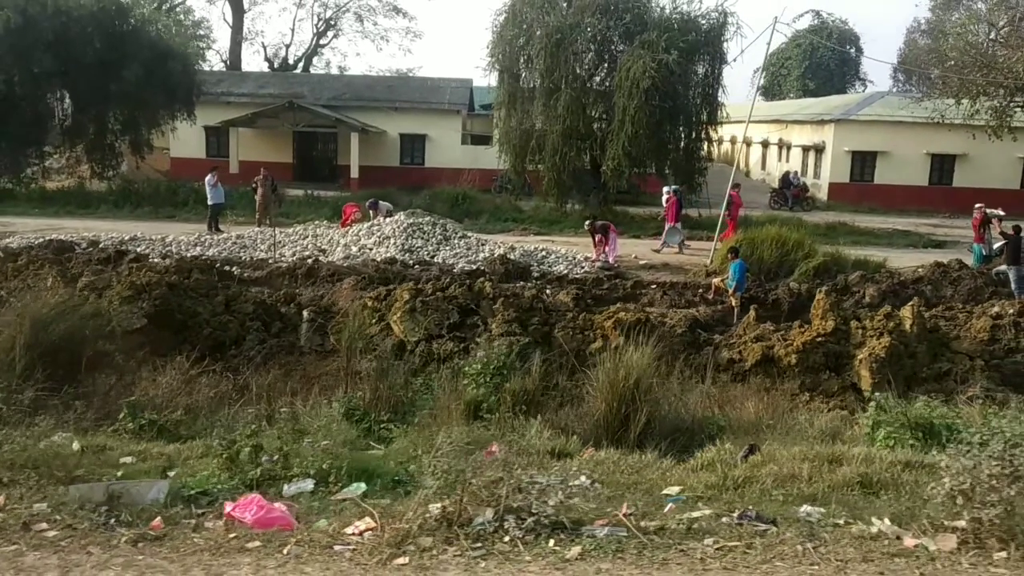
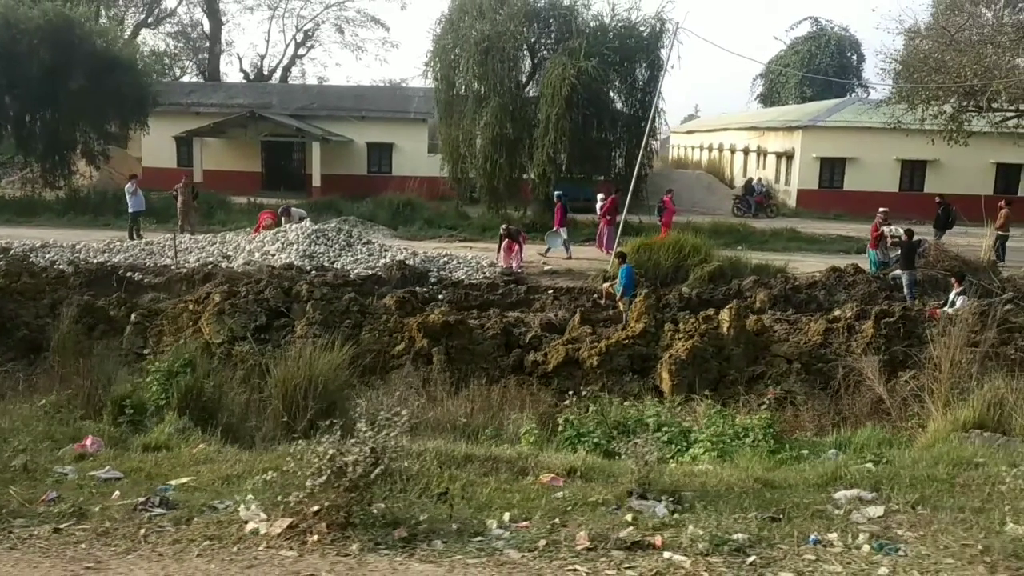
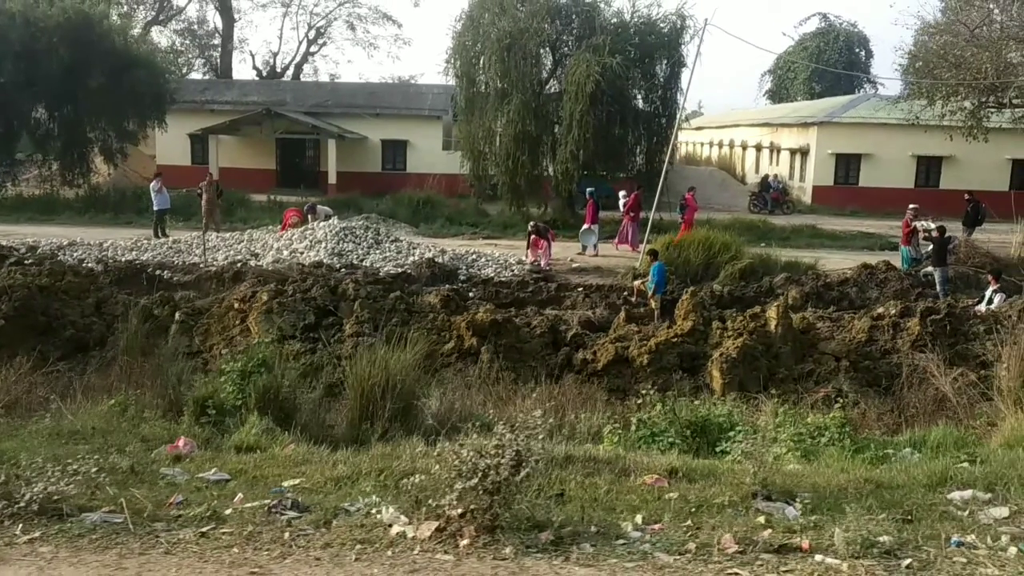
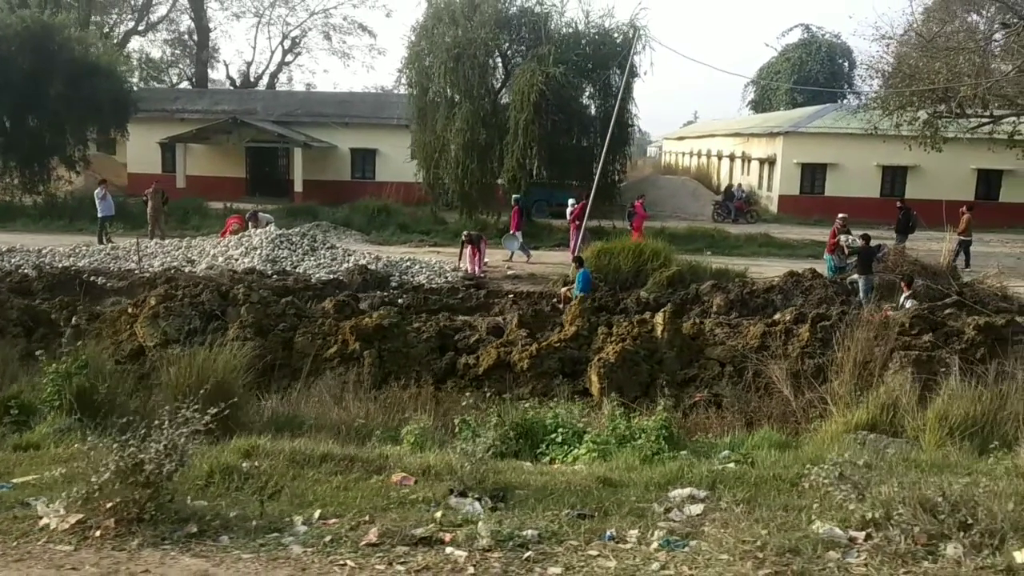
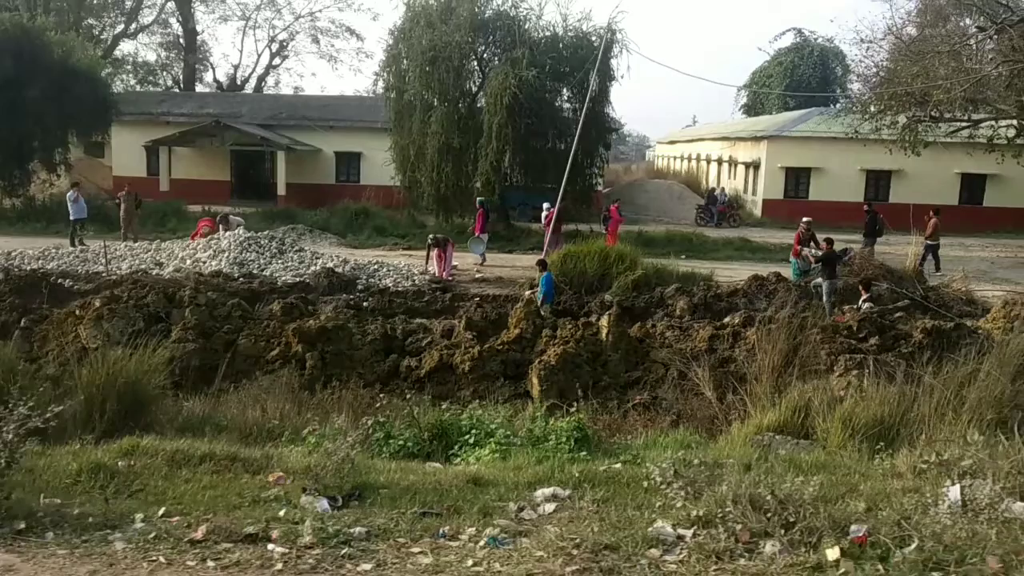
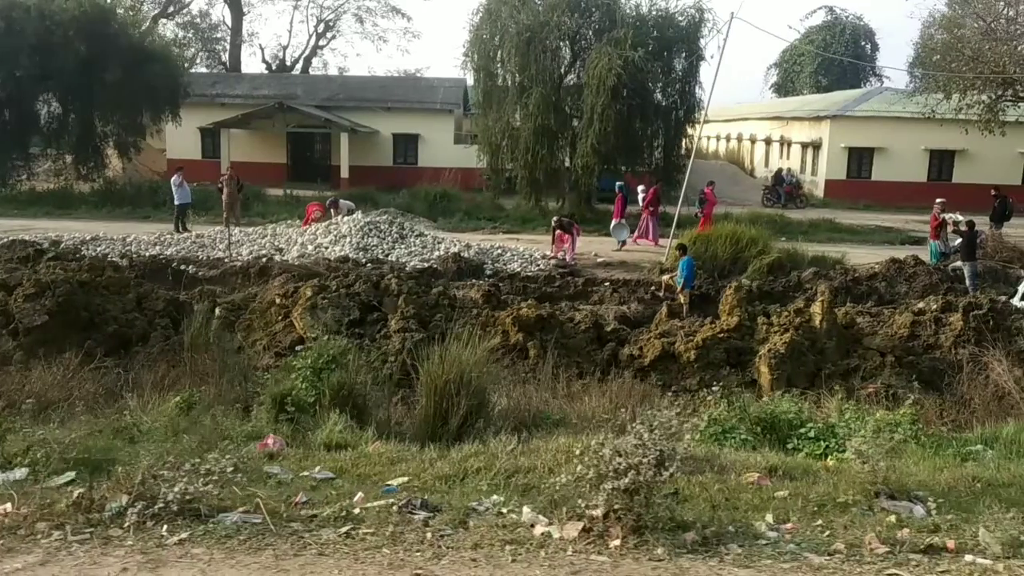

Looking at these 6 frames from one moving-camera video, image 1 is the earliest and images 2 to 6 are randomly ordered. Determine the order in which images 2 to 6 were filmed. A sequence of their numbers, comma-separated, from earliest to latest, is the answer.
6, 3, 2, 4, 5
